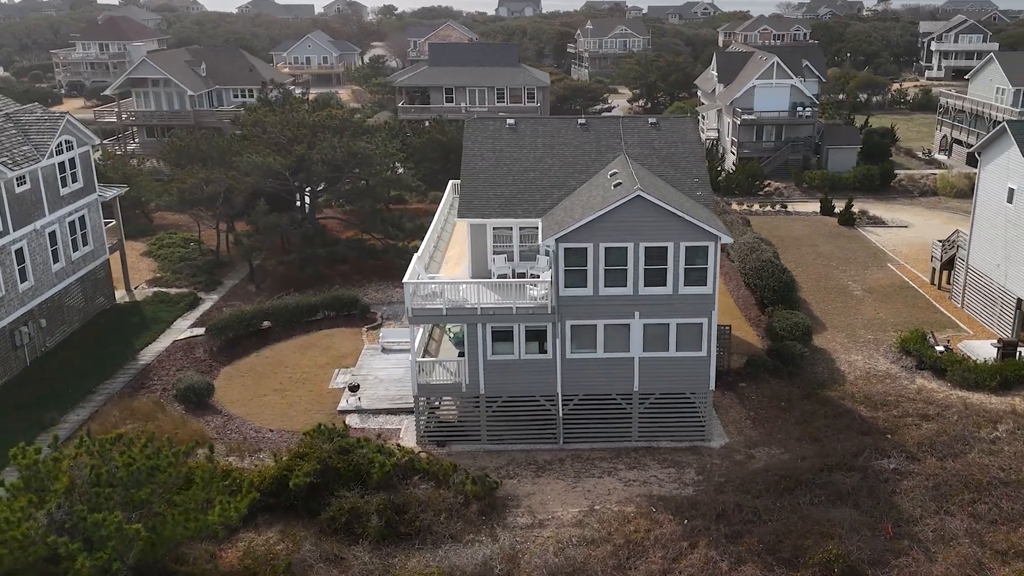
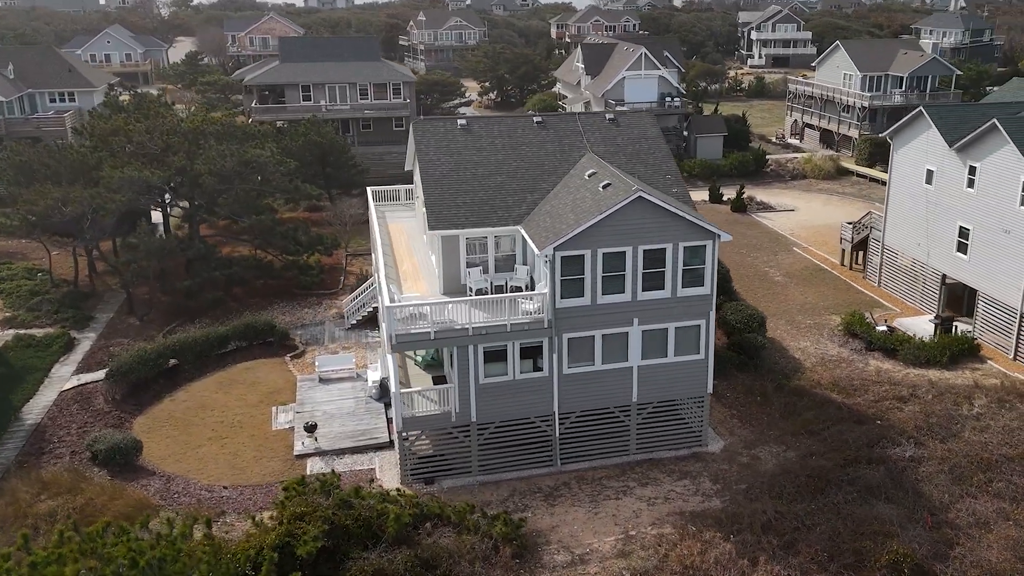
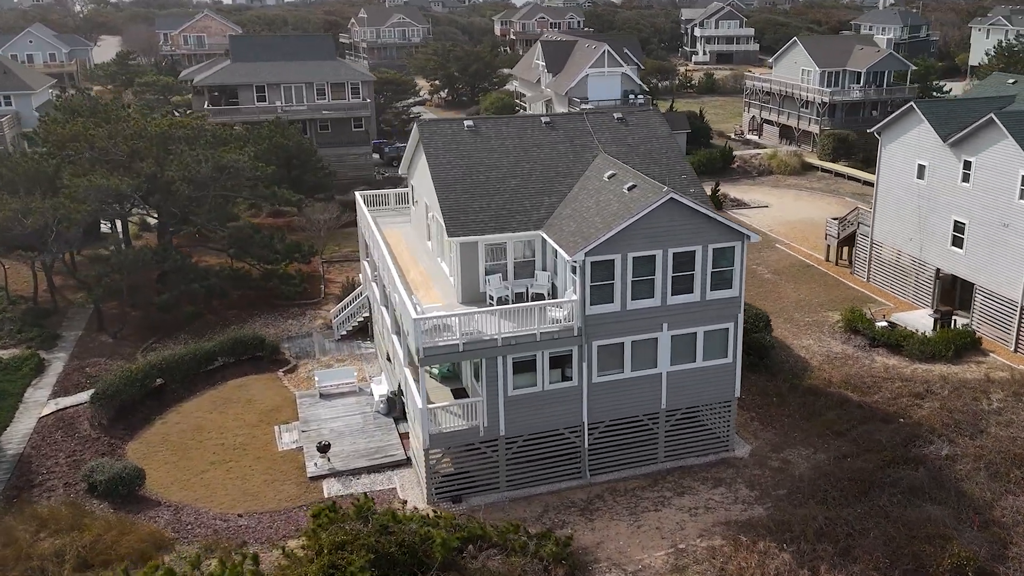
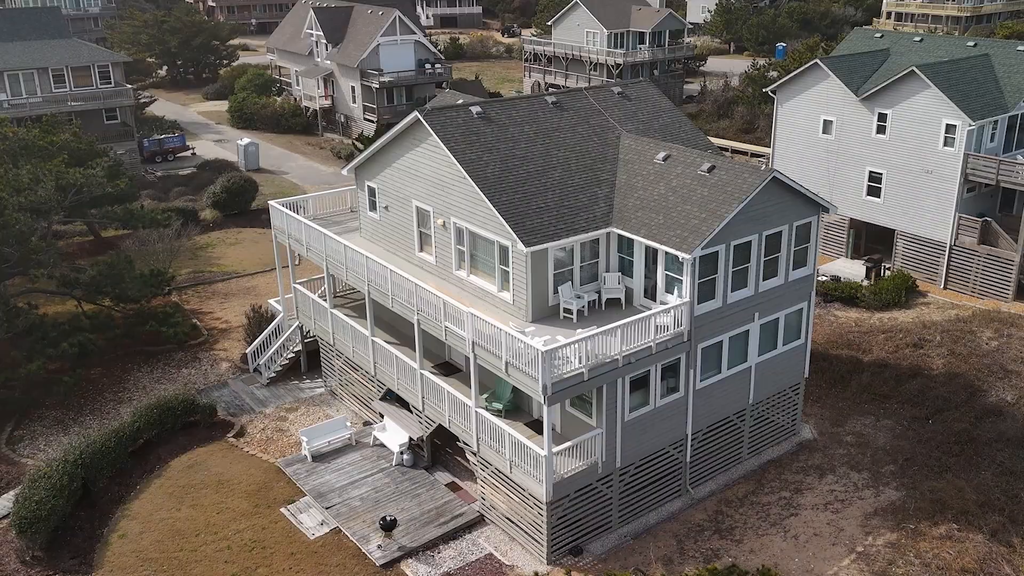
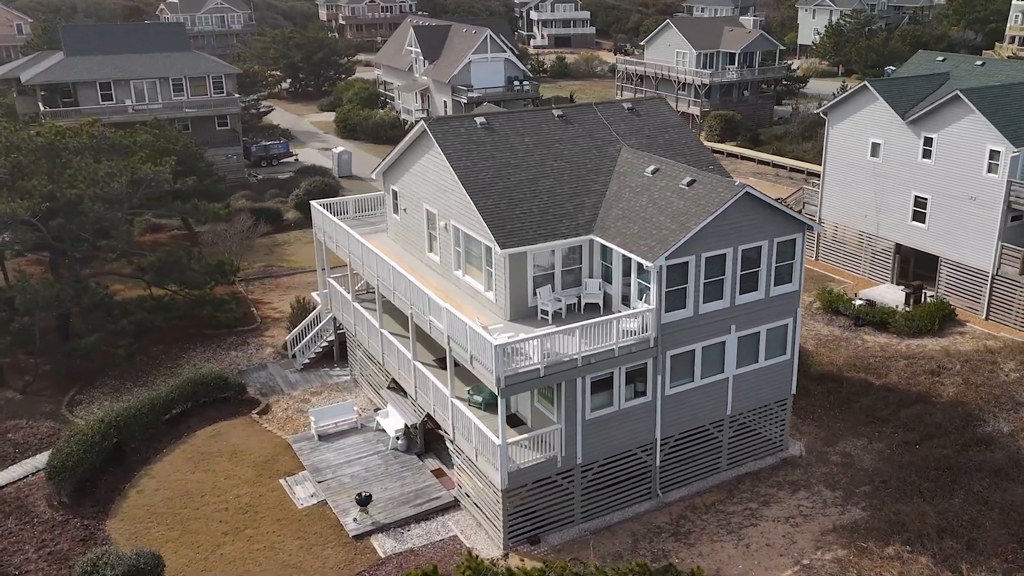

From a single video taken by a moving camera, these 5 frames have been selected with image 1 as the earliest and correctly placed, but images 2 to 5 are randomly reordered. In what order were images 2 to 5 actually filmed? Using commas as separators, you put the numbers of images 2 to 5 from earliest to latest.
2, 3, 5, 4
